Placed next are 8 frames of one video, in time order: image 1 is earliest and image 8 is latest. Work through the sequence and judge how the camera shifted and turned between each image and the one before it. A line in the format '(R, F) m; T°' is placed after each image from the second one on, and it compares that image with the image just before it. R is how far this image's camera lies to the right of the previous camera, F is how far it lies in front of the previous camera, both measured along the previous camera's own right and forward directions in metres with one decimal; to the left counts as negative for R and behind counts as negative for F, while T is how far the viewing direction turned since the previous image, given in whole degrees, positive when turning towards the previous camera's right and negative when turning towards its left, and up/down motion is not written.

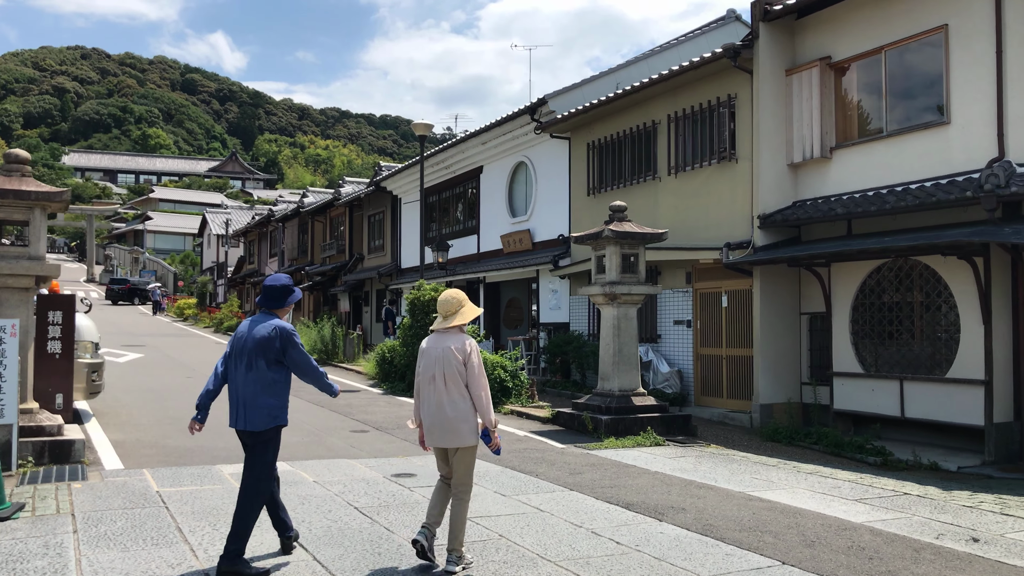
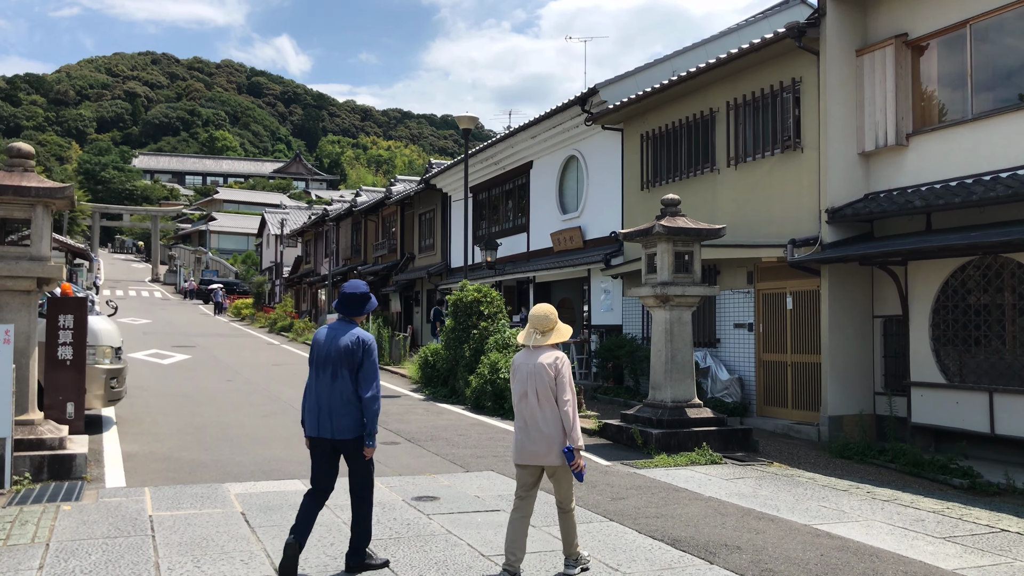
(+0.2, +0.8) m; -4°
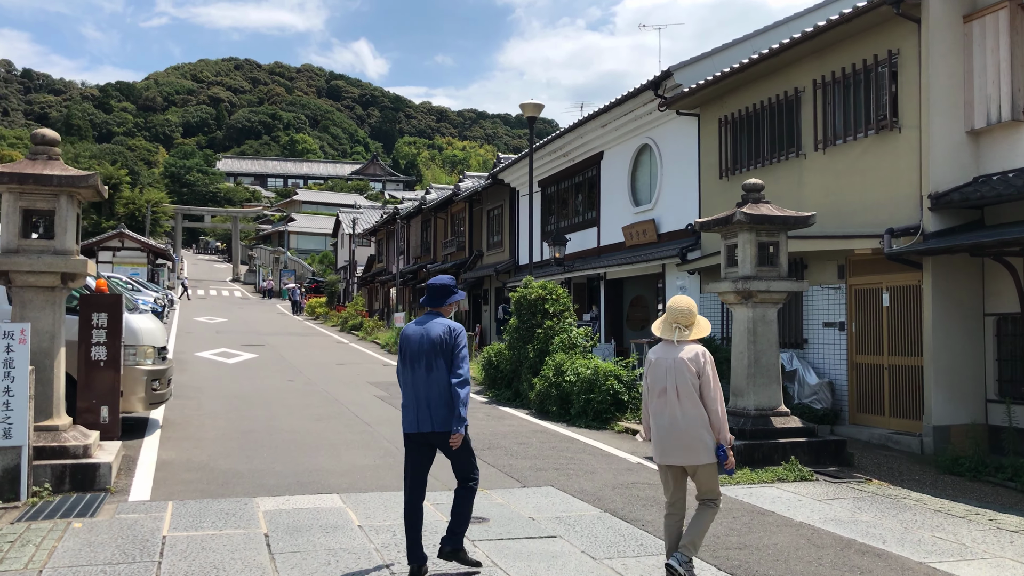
(+0.1, +0.8) m; -5°
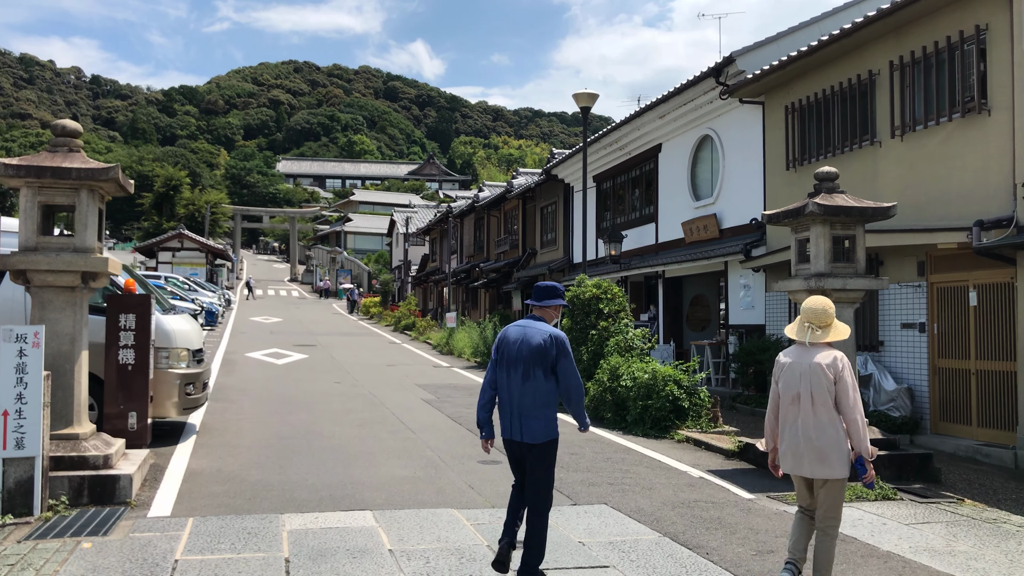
(0.0, +0.6) m; -4°
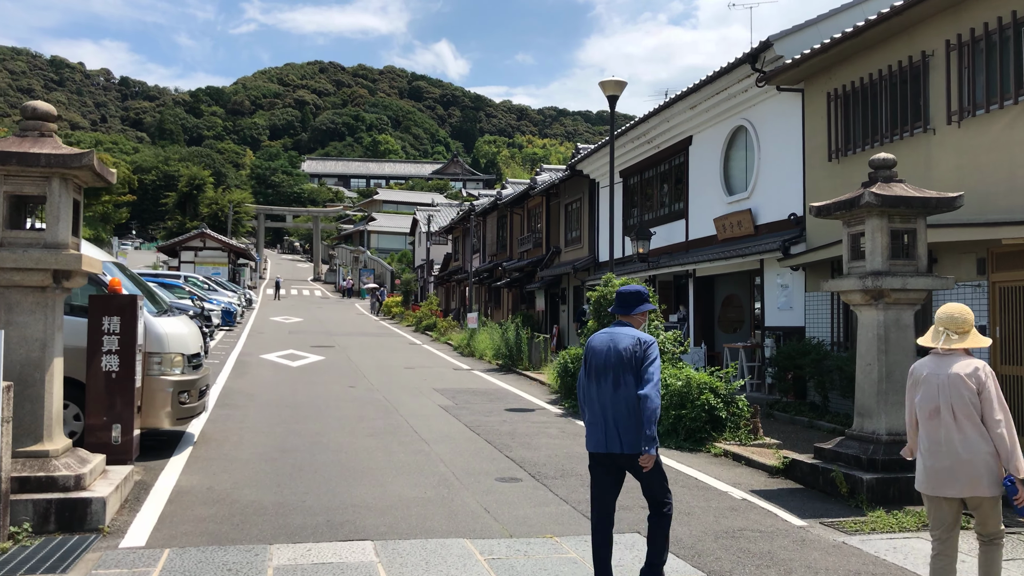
(0.0, +0.8) m; -2°
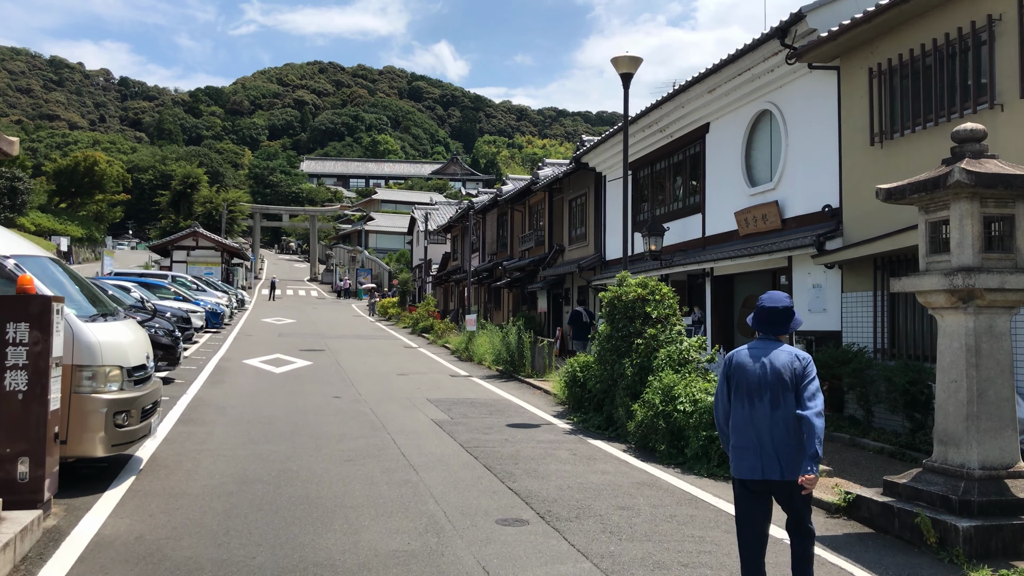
(0.0, +1.4) m; 0°
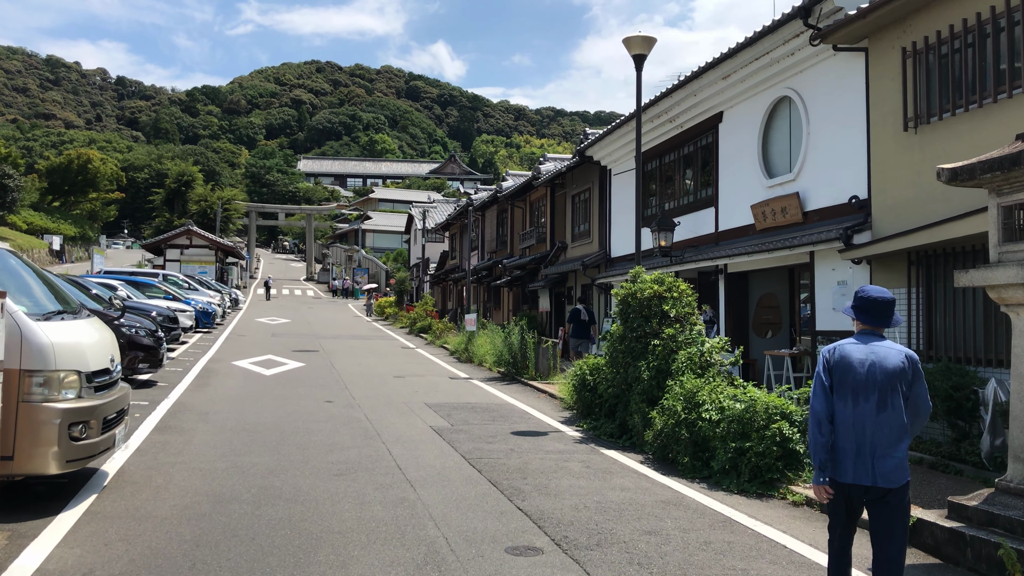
(-0.1, +0.8) m; 0°
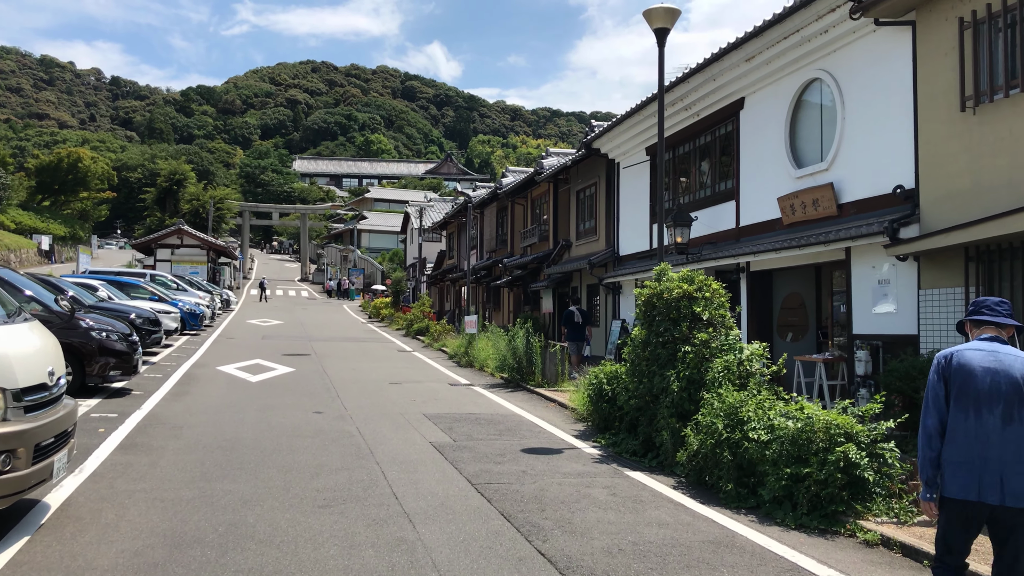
(-0.1, +1.1) m; 0°
